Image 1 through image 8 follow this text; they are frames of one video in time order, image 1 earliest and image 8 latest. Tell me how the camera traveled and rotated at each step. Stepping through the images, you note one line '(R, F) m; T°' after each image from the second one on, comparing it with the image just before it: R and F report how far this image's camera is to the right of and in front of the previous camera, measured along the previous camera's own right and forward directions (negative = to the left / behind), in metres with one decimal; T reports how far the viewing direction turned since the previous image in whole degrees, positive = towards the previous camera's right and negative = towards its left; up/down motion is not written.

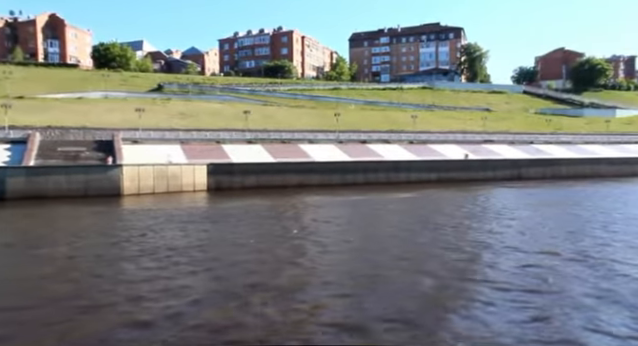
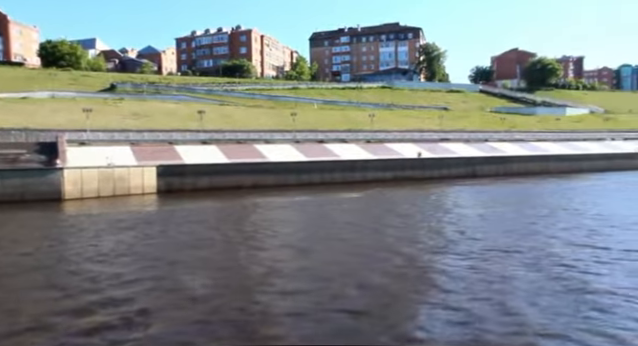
(+0.4, +0.2) m; +4°
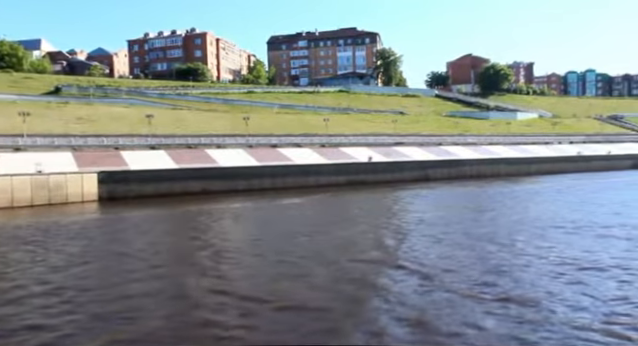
(+0.6, +0.2) m; +4°
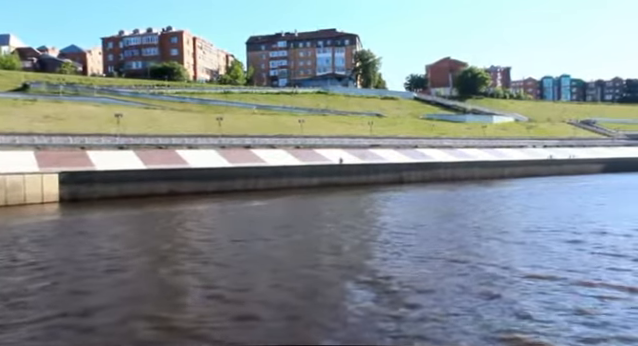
(+0.5, +0.3) m; +2°
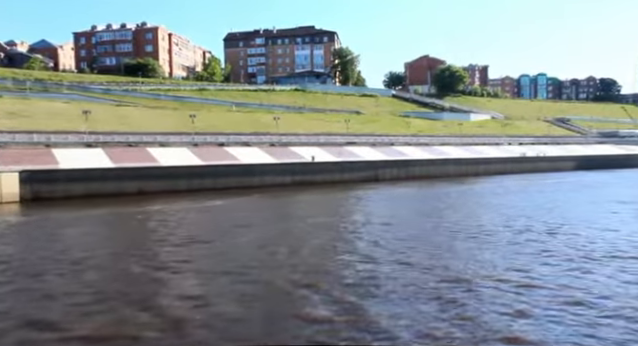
(+0.4, +0.3) m; +2°
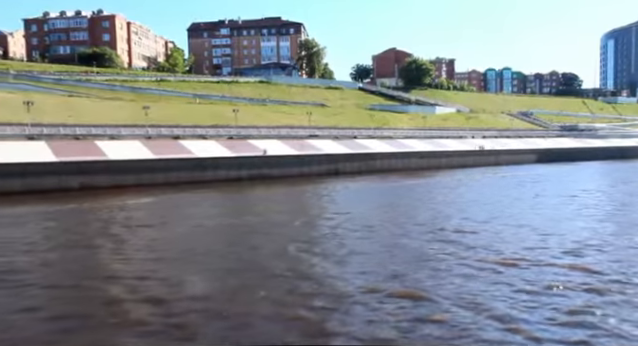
(+0.8, +0.7) m; +3°
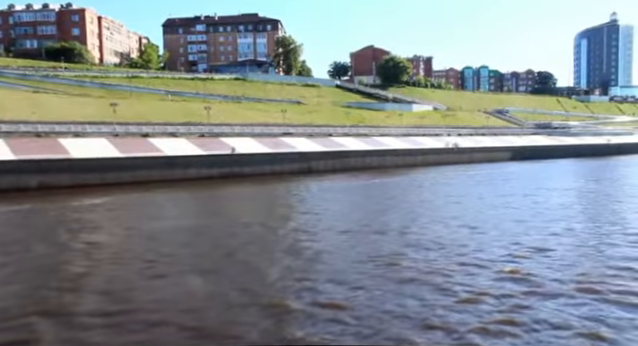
(+0.5, +0.5) m; +2°
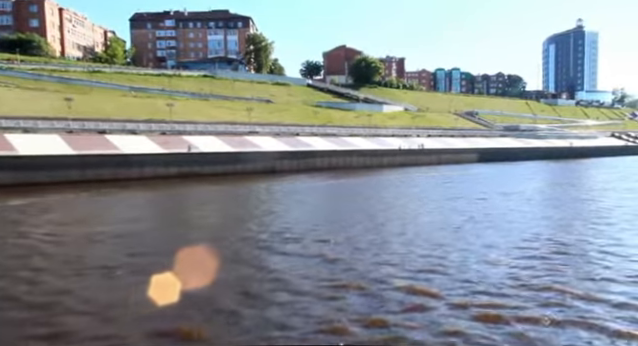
(+0.6, +0.8) m; +3°
